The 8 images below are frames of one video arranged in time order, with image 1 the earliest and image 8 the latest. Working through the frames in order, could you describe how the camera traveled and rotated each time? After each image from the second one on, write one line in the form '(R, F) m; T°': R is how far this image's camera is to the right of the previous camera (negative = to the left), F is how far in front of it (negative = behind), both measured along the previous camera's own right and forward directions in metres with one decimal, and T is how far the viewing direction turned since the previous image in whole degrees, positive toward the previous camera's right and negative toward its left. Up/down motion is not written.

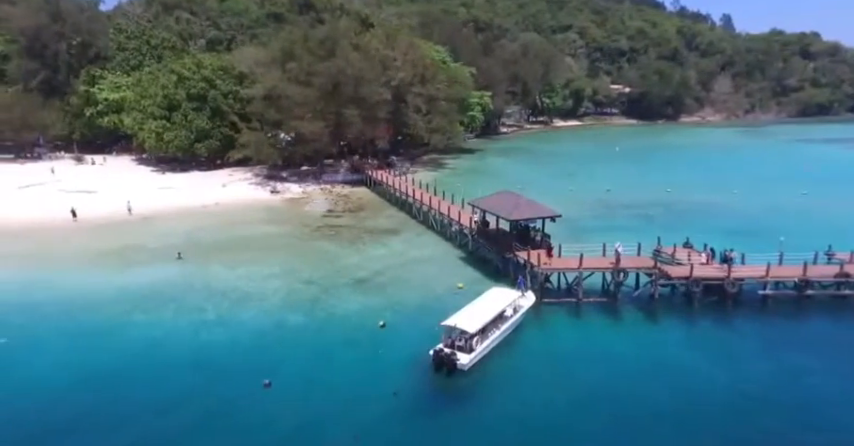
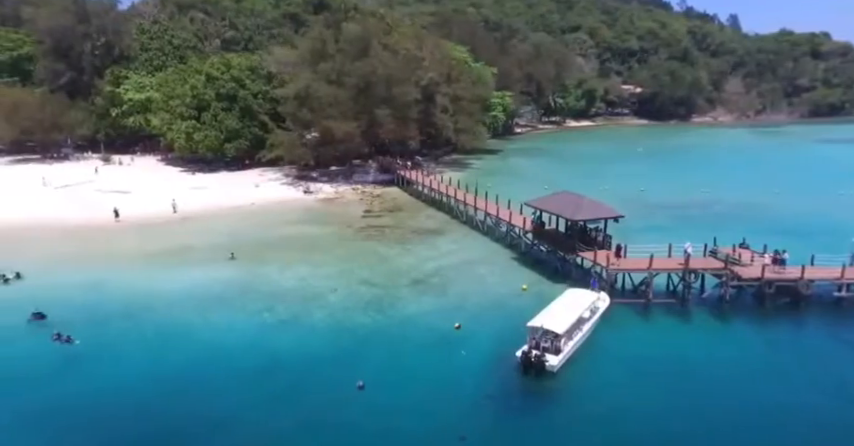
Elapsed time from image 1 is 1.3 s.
(-2.8, +0.1) m; 0°
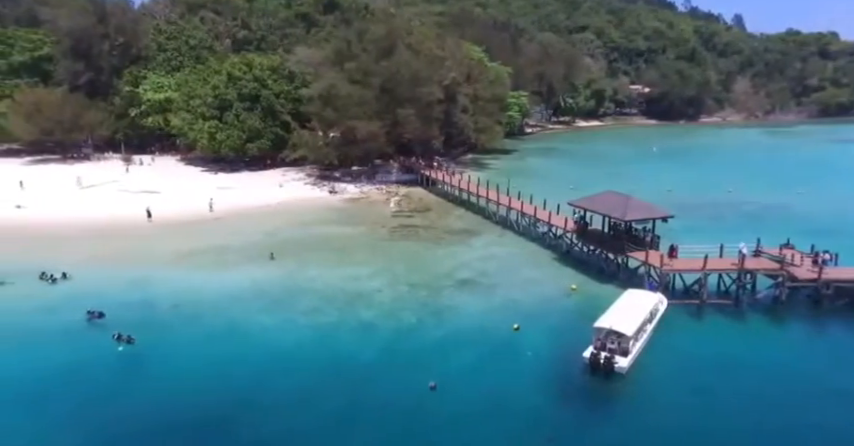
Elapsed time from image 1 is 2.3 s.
(-2.2, +0.1) m; 0°
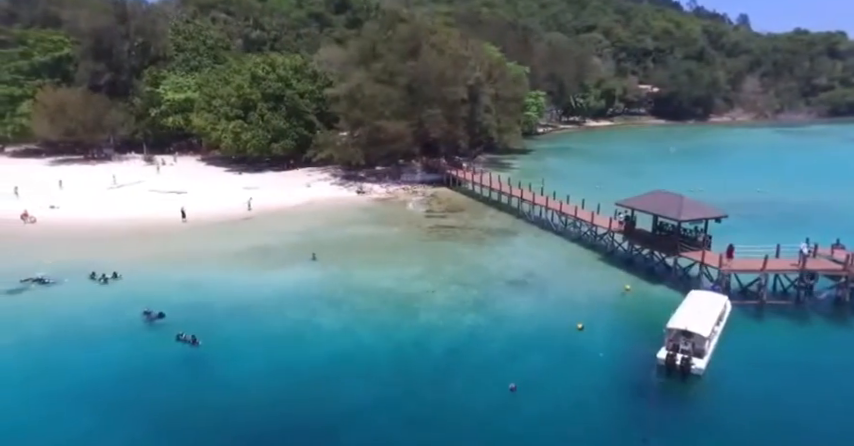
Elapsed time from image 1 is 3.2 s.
(-2.4, +0.1) m; 0°
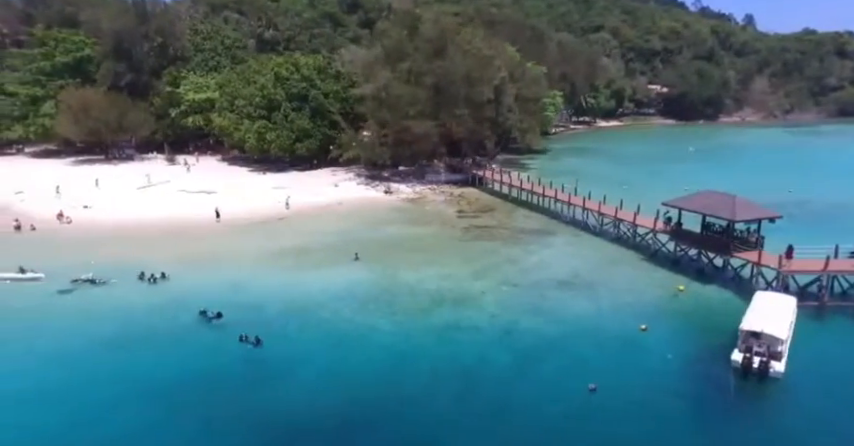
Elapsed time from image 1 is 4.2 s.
(-2.3, +0.1) m; 0°
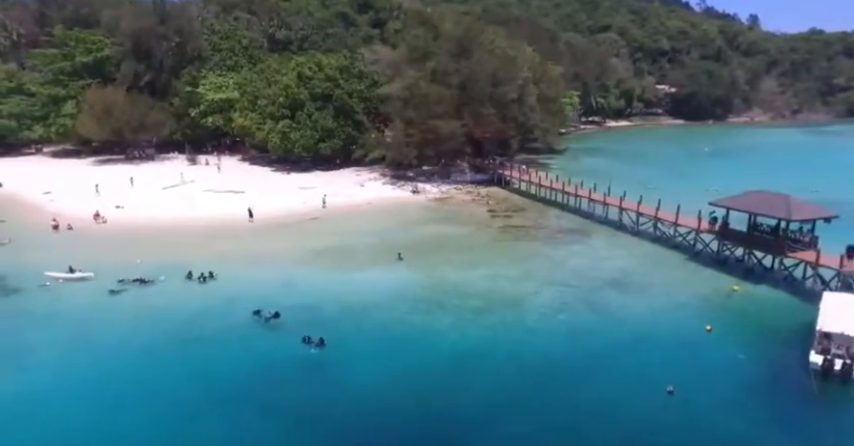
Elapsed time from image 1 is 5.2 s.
(-2.3, +0.2) m; 0°
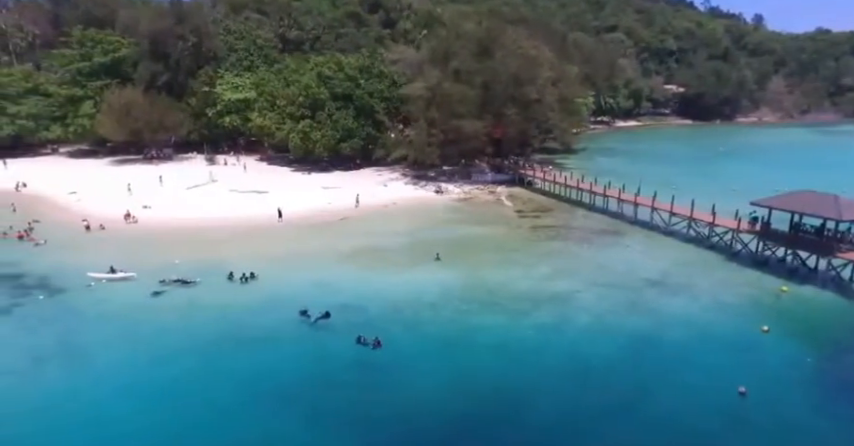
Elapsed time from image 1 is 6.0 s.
(-2.0, +0.2) m; 0°
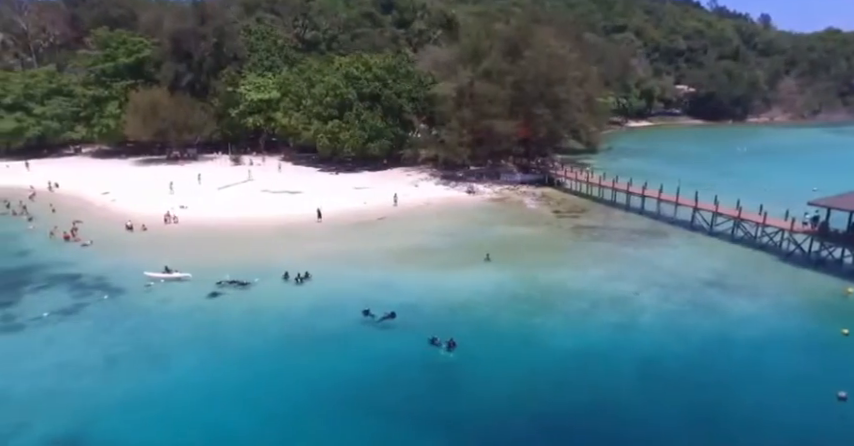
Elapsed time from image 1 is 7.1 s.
(-2.6, +0.2) m; 0°
